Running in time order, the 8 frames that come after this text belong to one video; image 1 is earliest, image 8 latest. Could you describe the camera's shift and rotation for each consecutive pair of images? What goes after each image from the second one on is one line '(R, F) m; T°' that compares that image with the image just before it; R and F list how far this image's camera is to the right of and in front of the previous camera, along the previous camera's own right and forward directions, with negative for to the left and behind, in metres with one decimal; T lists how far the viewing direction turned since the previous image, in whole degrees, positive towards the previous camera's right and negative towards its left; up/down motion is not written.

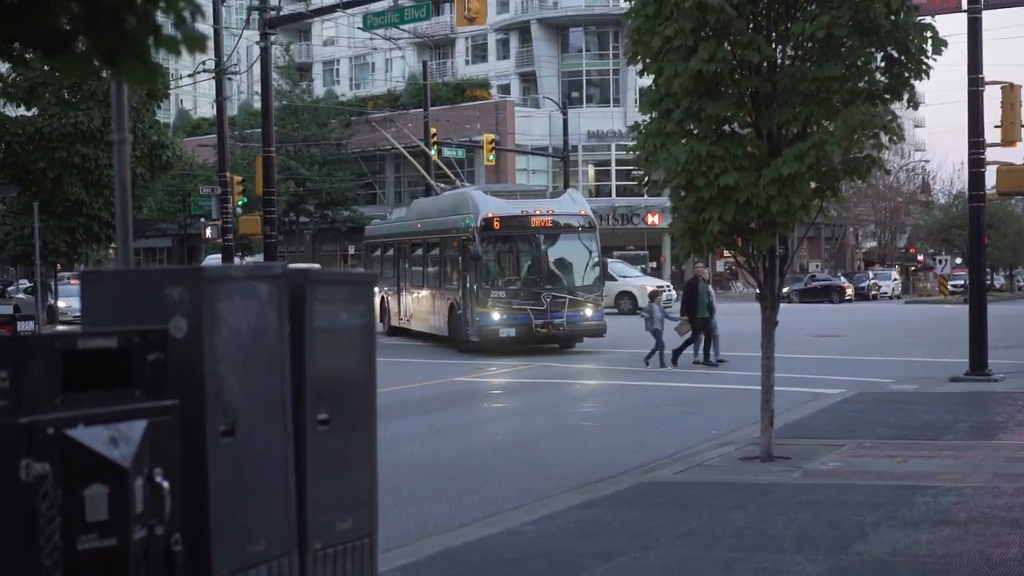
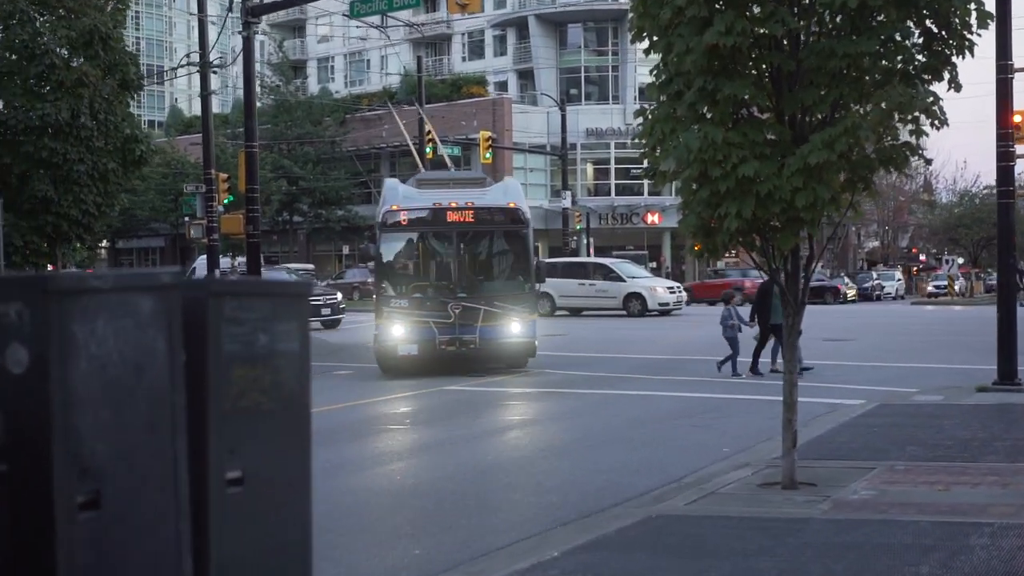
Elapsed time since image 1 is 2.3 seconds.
(+0.1, +1.3) m; 0°
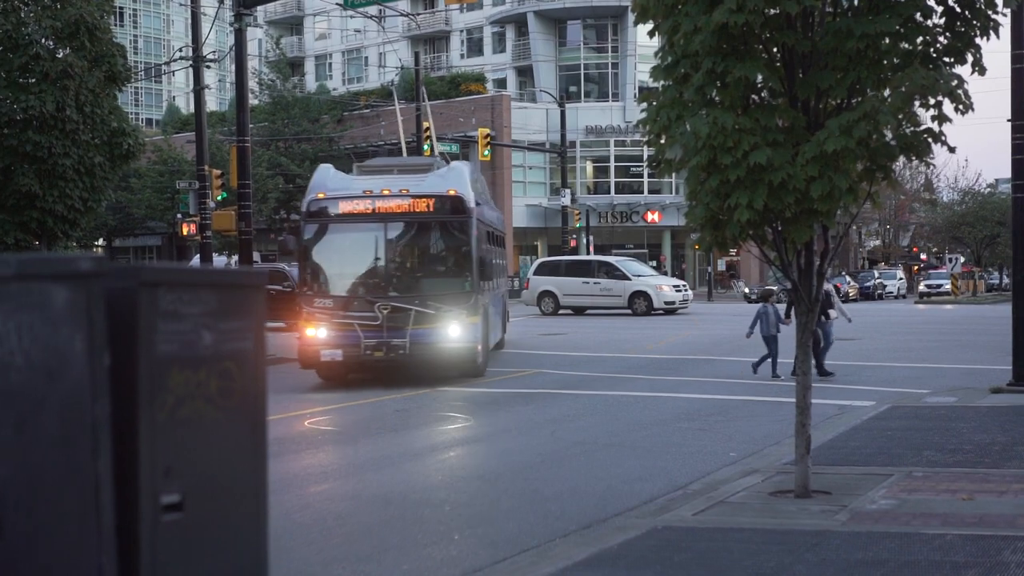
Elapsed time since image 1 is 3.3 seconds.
(0.0, +0.6) m; 0°
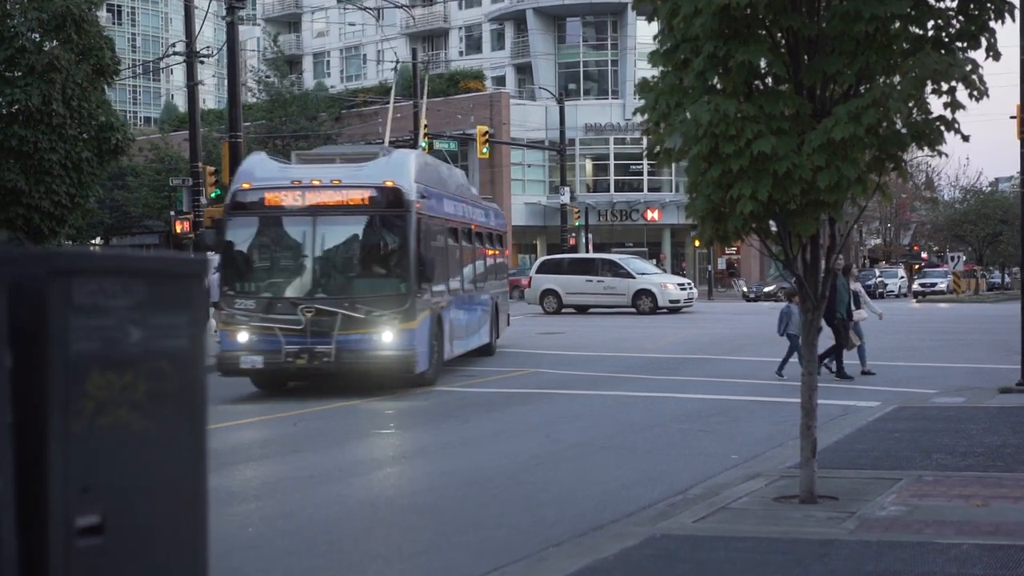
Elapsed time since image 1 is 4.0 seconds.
(+0.1, +0.4) m; 0°
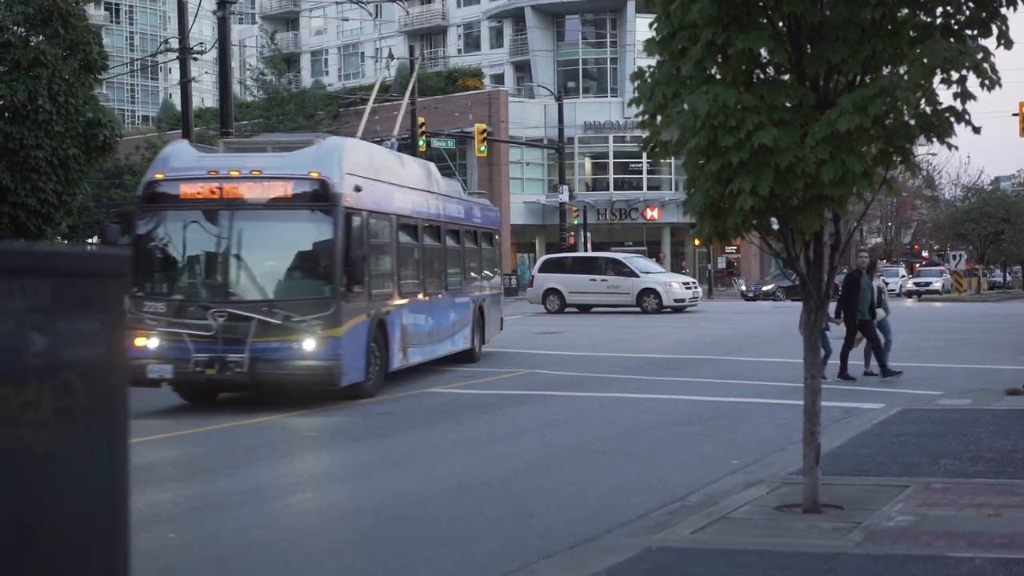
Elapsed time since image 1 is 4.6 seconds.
(+0.1, +0.4) m; 0°
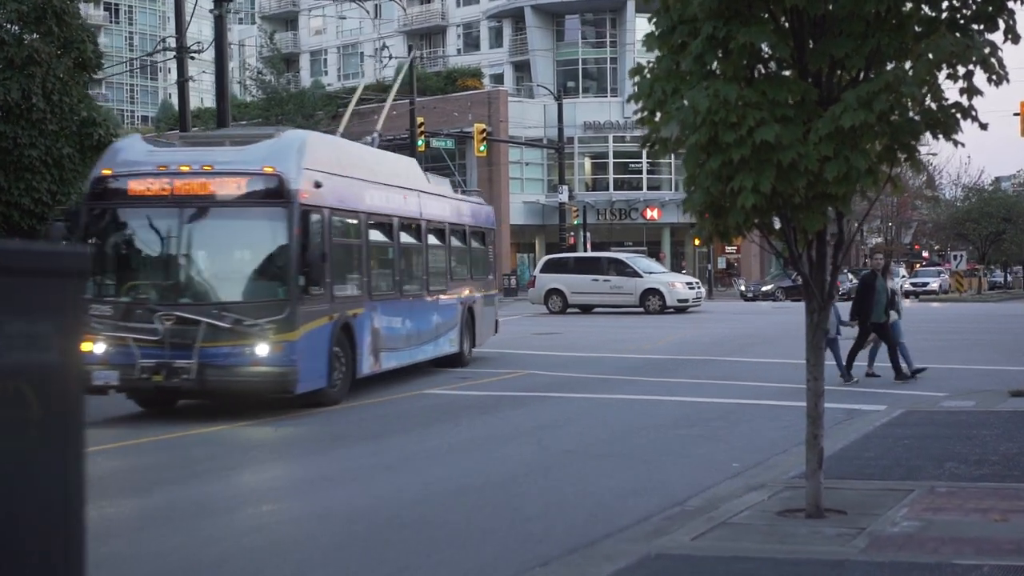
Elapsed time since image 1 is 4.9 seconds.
(0.0, +0.2) m; 0°
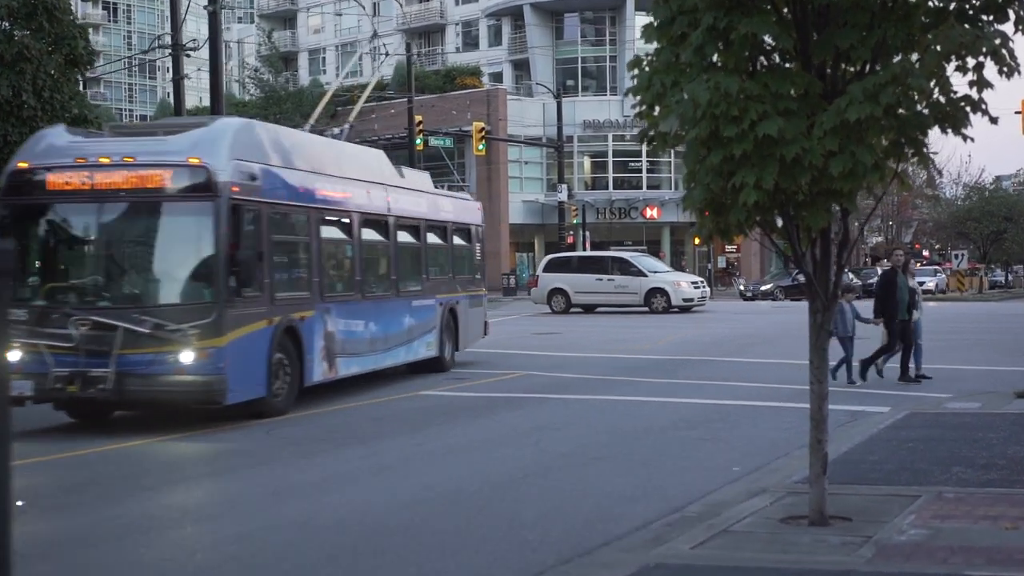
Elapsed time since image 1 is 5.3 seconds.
(0.0, +0.3) m; 0°
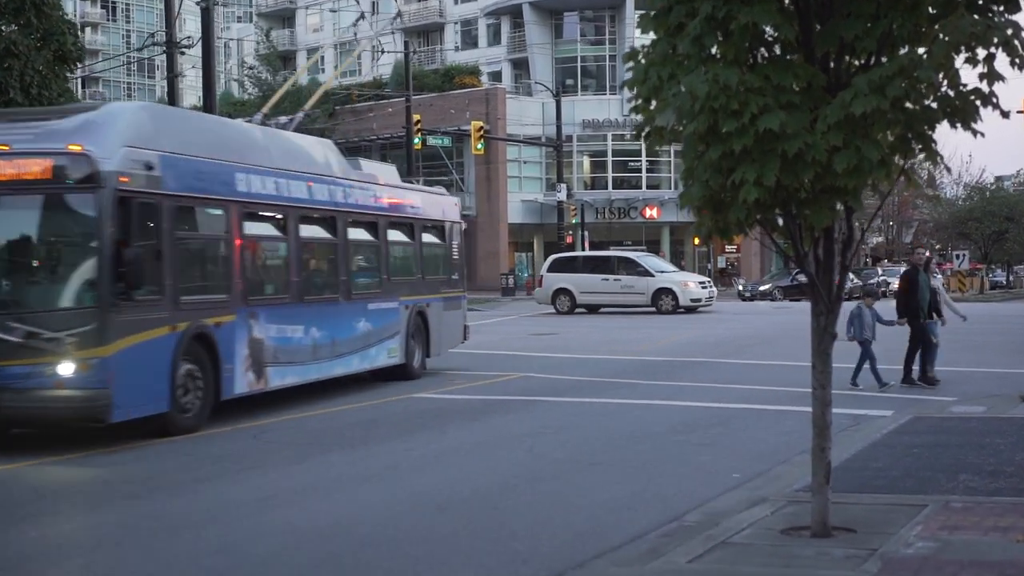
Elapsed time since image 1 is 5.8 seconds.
(+0.1, +0.3) m; 0°
